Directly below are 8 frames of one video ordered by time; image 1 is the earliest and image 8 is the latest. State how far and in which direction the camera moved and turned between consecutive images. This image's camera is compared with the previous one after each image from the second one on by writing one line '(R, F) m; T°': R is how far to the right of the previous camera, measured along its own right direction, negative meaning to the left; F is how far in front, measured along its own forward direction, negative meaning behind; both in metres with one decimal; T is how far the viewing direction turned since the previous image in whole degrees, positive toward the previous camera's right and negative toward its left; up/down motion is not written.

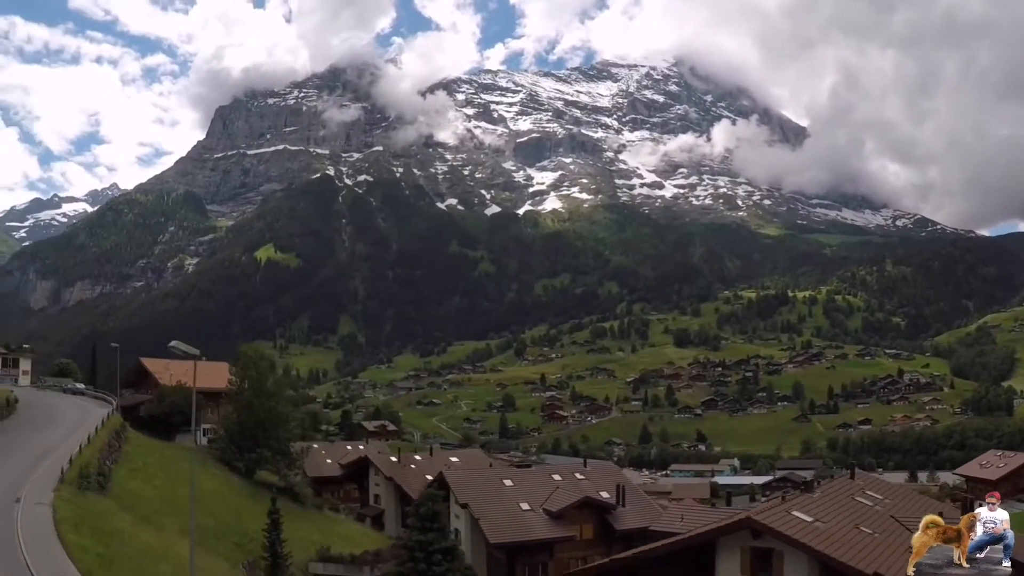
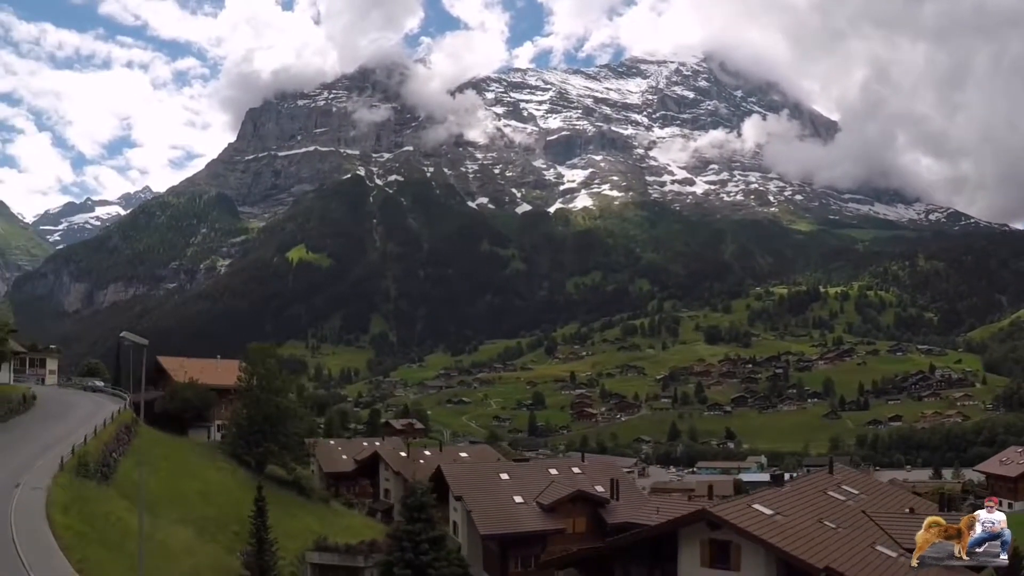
(+1.0, -0.4) m; -2°
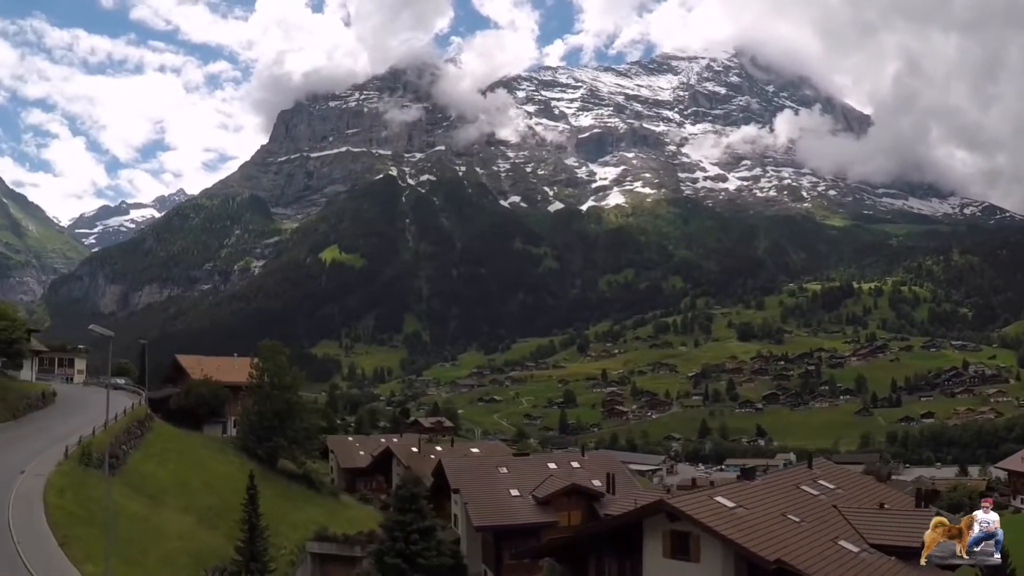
(+1.1, -0.5) m; -2°
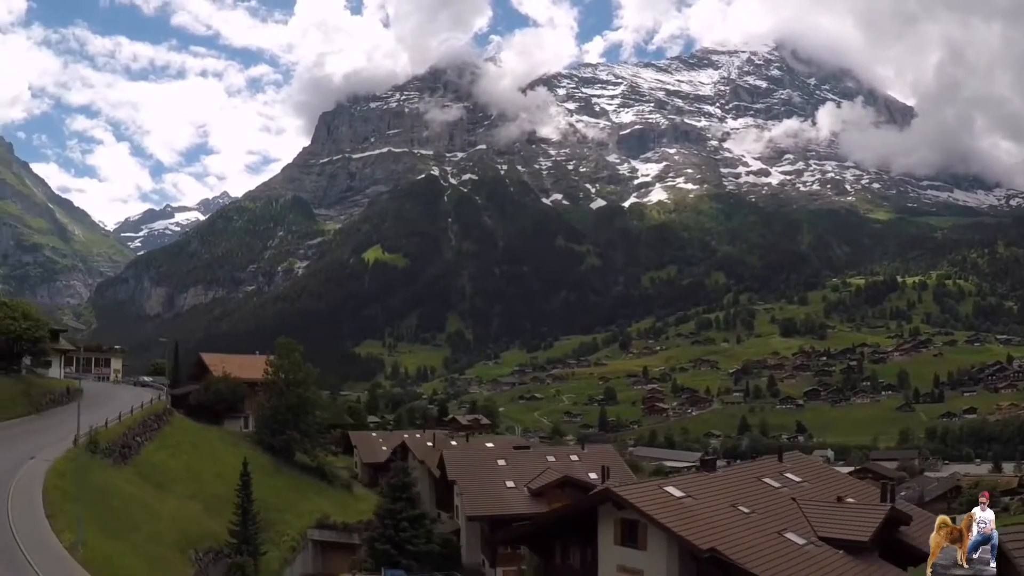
(+1.4, -0.8) m; -3°
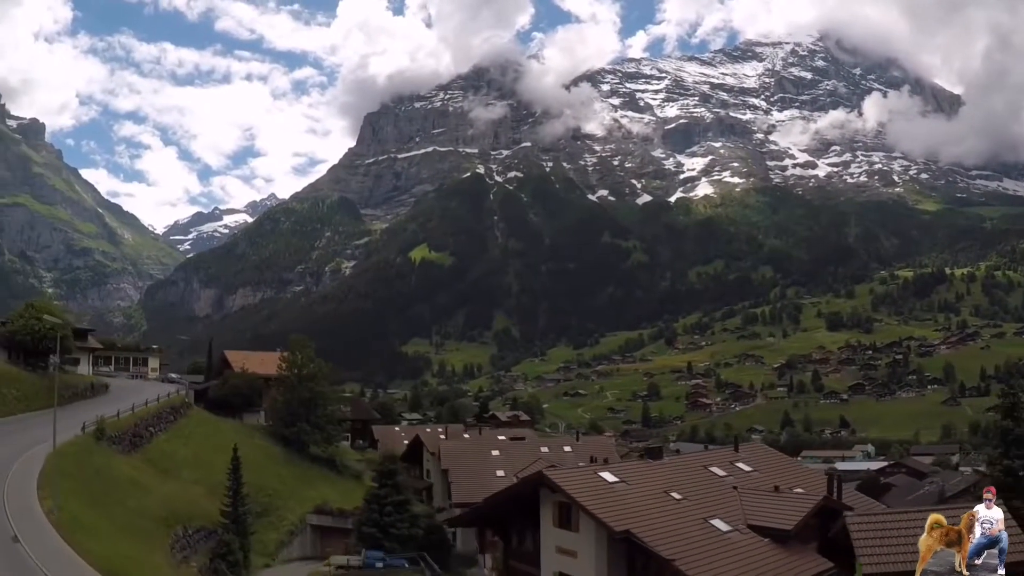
(+1.7, -1.0) m; -3°
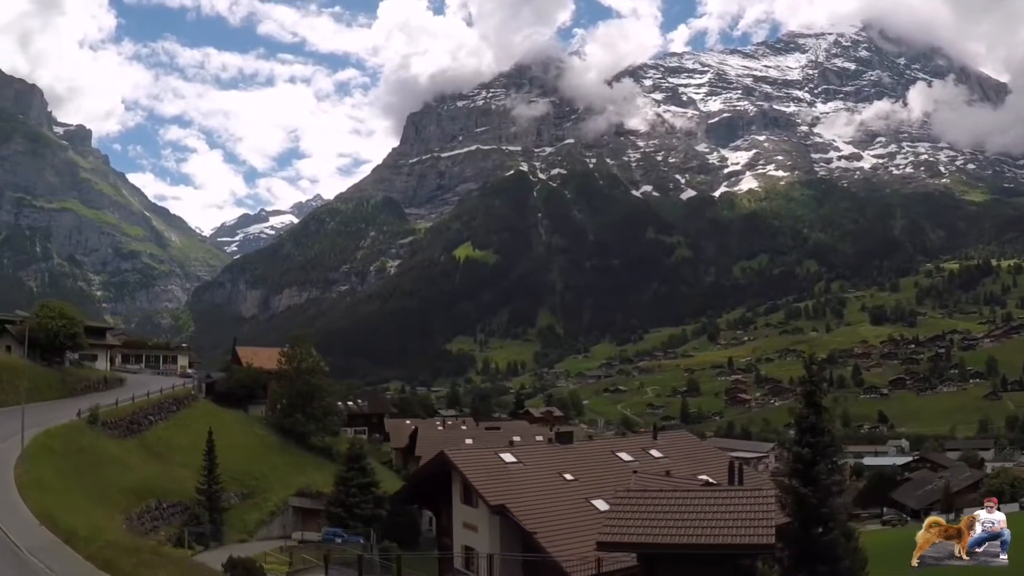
(+2.3, -1.4) m; -3°
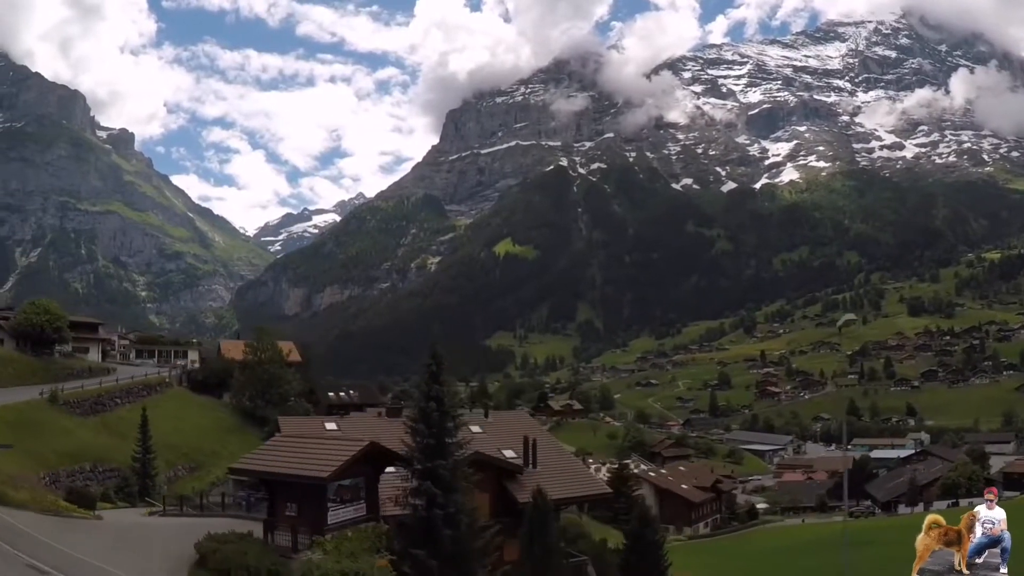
(+3.7, -1.6) m; -3°
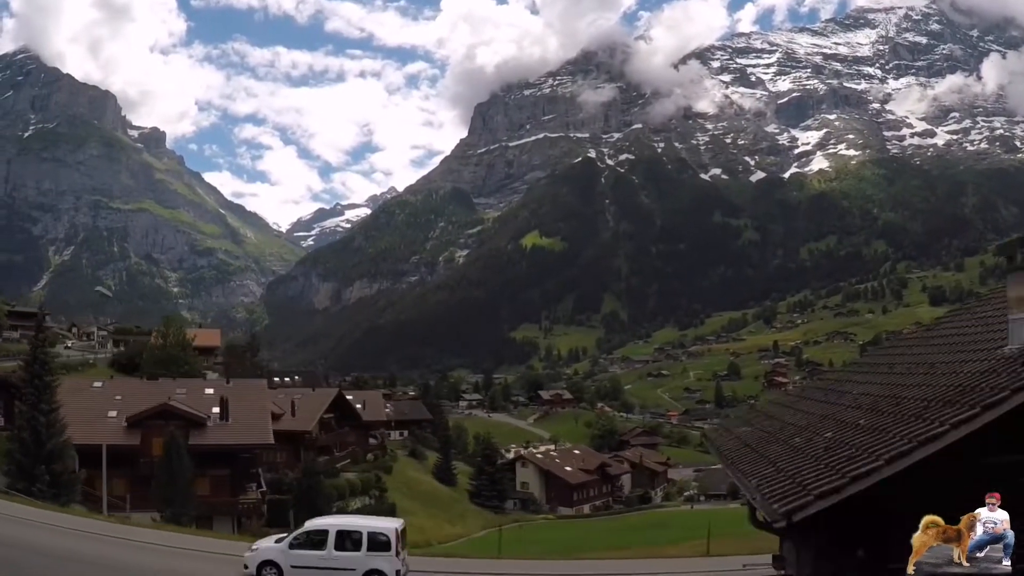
(+6.3, -1.8) m; -2°
